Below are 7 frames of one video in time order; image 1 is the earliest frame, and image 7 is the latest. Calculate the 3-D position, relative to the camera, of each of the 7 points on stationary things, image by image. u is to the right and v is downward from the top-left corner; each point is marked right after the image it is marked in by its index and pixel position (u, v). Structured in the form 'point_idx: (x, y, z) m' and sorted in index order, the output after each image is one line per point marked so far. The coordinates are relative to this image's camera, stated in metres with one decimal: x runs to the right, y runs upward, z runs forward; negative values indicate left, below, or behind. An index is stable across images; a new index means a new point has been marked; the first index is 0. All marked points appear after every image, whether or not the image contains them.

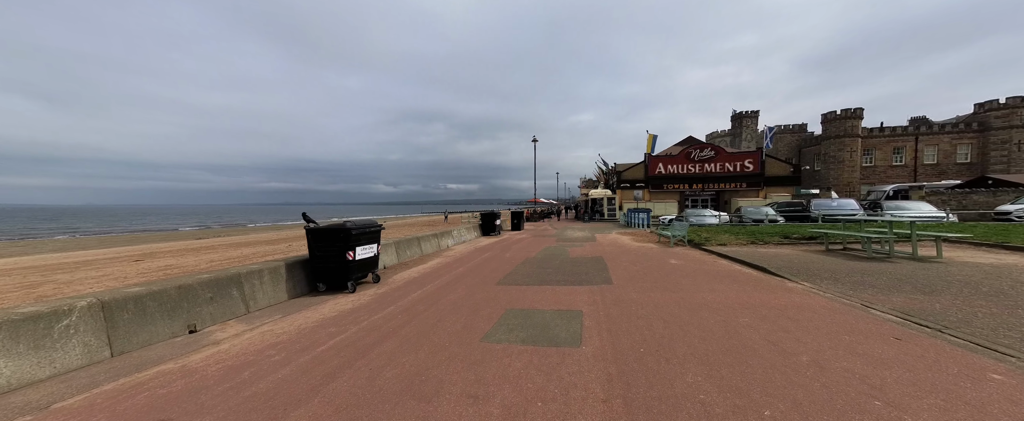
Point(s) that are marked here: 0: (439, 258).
0: (-2.8, -1.8, +10.9) m
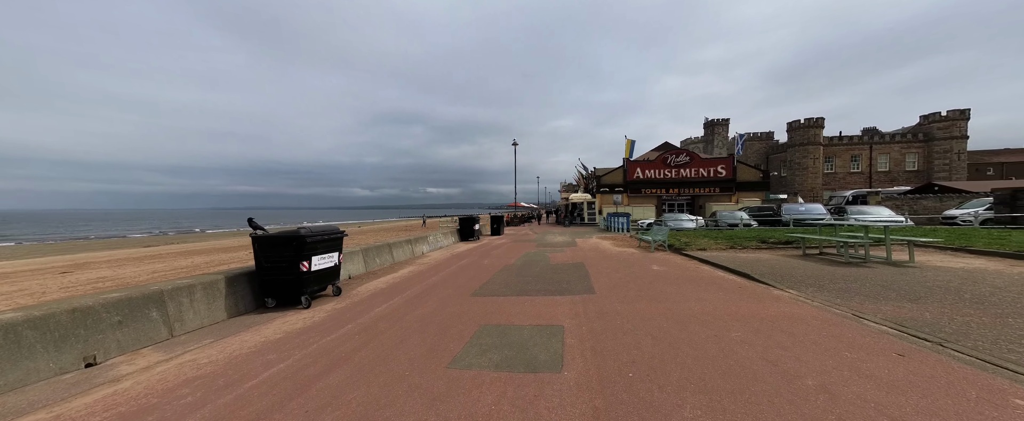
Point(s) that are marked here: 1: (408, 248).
0: (-3.5, -2.0, +10.2) m
1: (-4.5, -1.6, +12.3) m
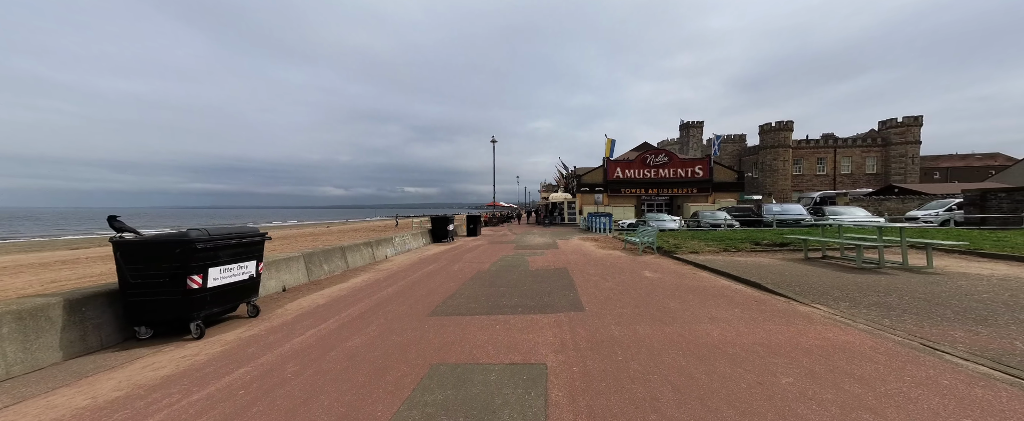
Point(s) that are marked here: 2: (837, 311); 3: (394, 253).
0: (-4.3, -1.9, +8.8) m
1: (-5.4, -1.5, +10.8) m
2: (+4.5, -1.4, +4.0) m
3: (-5.2, -1.9, +12.7) m
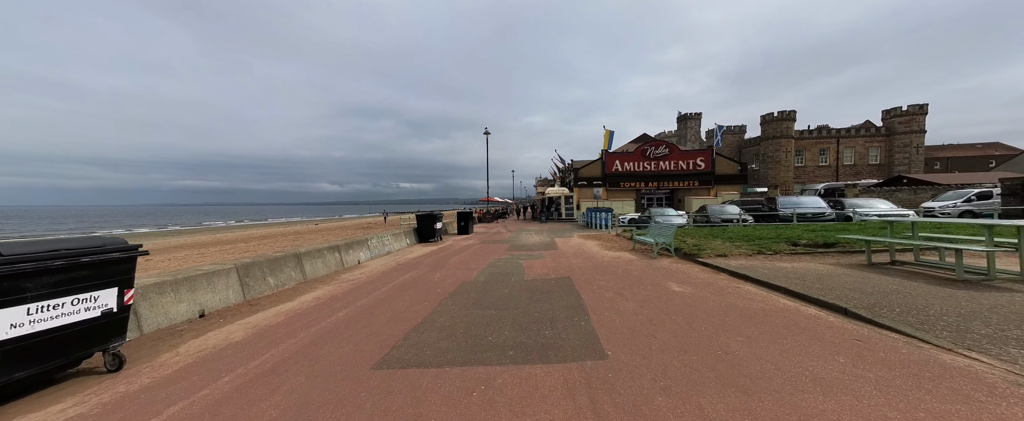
0: (-4.5, -1.9, +7.1) m
1: (-5.6, -1.4, +9.1) m
2: (+4.3, -1.3, +2.5) m
3: (-5.5, -1.8, +11.1) m
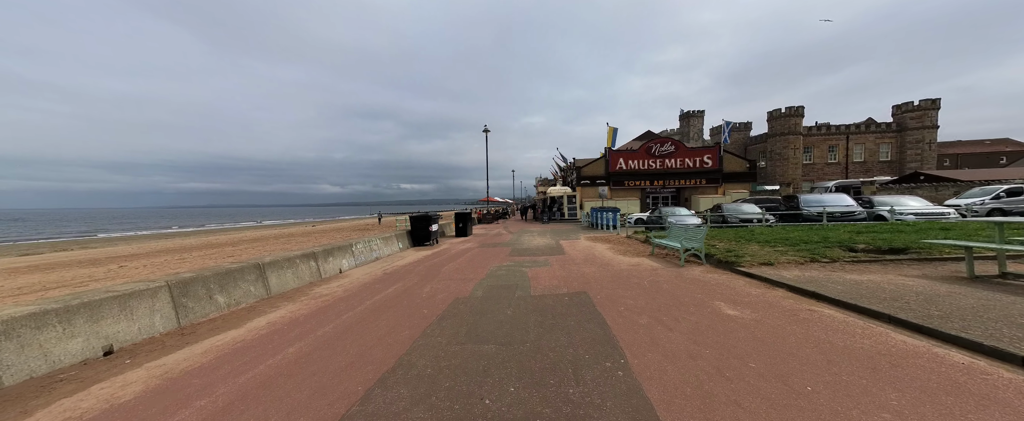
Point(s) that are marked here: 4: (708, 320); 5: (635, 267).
0: (-4.4, -1.9, +5.9) m
1: (-5.6, -1.5, +7.9) m
2: (+4.4, -1.3, +1.2) m
3: (-5.4, -1.8, +9.8) m
4: (+2.7, -1.5, +4.0) m
5: (+3.3, -1.5, +7.7) m
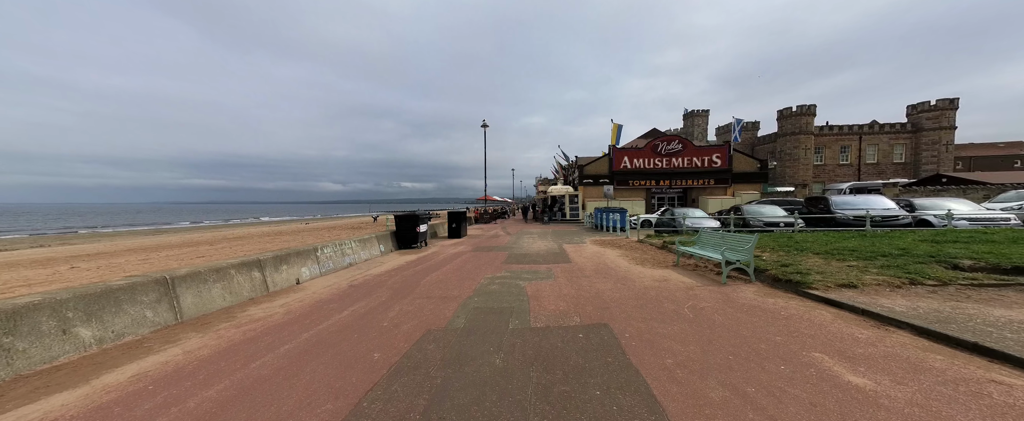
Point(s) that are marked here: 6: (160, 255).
0: (-4.6, -1.9, +4.2) m
1: (-5.7, -1.4, +6.2) m
2: (+4.3, -1.4, -0.4) m
3: (-5.5, -1.7, +8.2) m
4: (+2.6, -1.5, +2.4) m
5: (+3.2, -1.5, +6.0) m
6: (-21.7, -2.8, +17.8) m
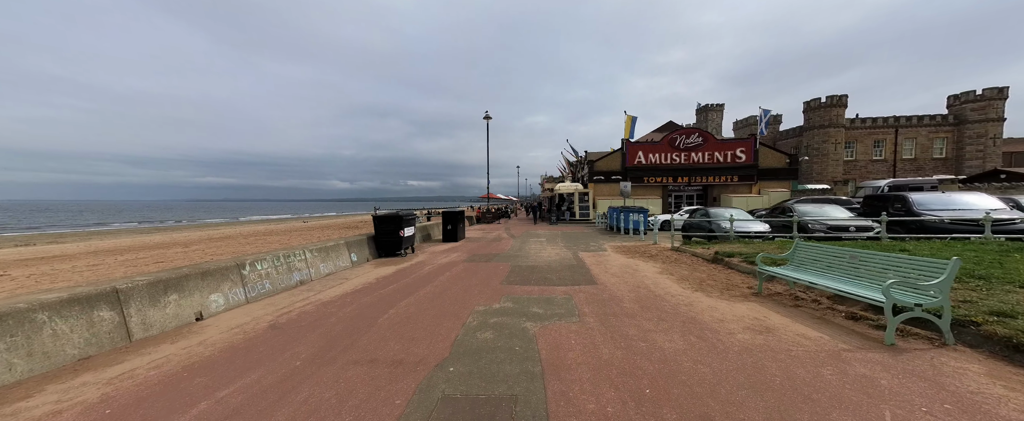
0: (-4.6, -1.9, +1.8) m
1: (-5.6, -1.5, +3.8) m
2: (+4.3, -1.5, -2.9) m
3: (-5.4, -1.8, +5.8) m
4: (+2.6, -1.6, -0.1) m
5: (+3.2, -1.6, +3.5) m
6: (-21.5, -2.7, +15.7) m
